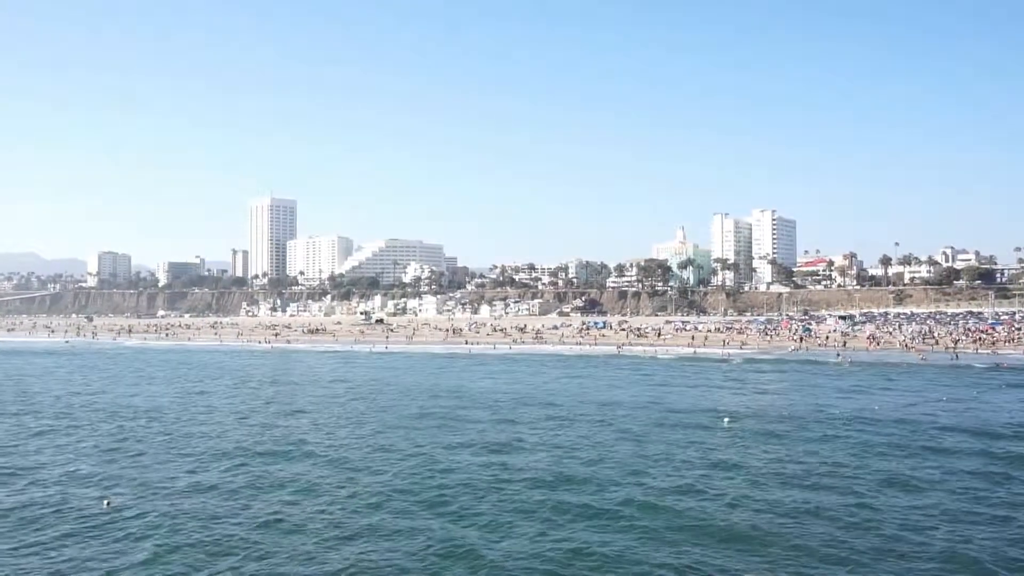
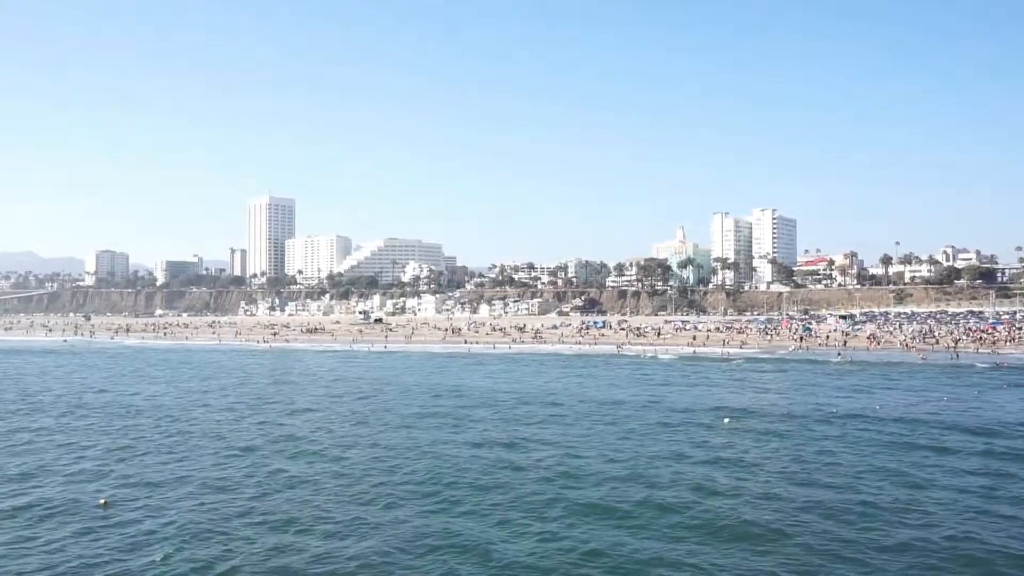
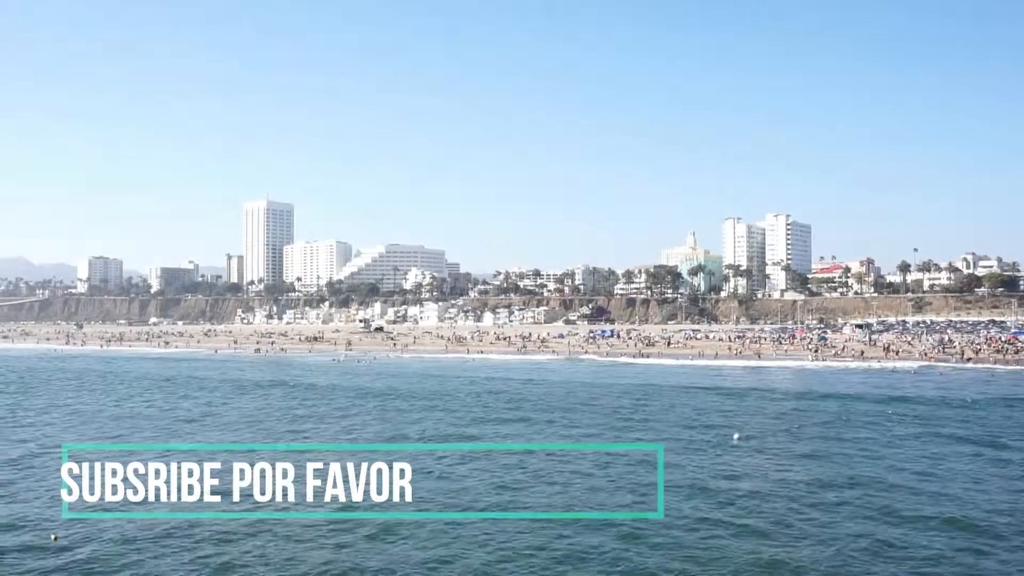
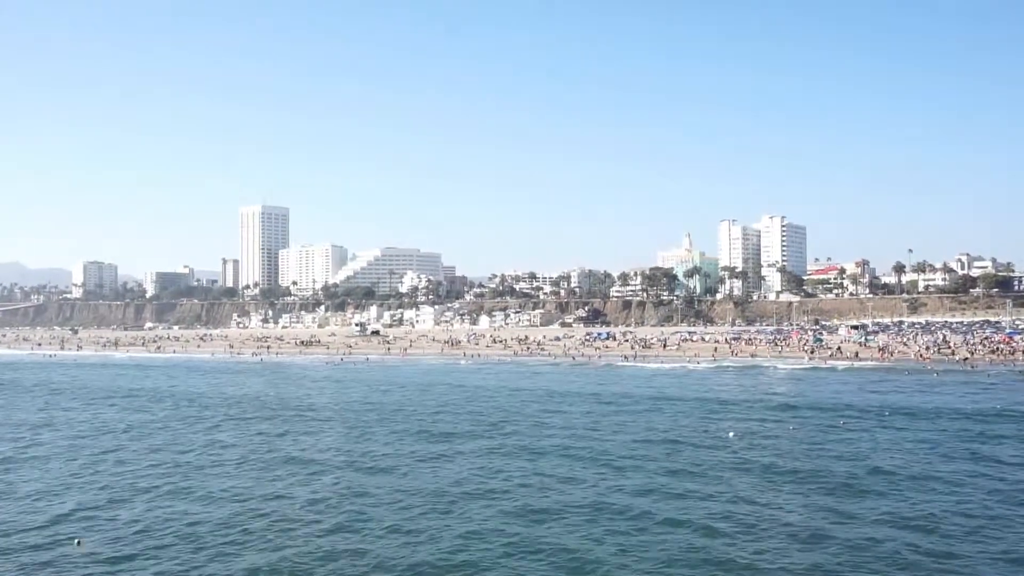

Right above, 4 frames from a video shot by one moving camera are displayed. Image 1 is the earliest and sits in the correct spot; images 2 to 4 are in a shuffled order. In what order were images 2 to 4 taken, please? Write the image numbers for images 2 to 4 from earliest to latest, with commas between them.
2, 4, 3
